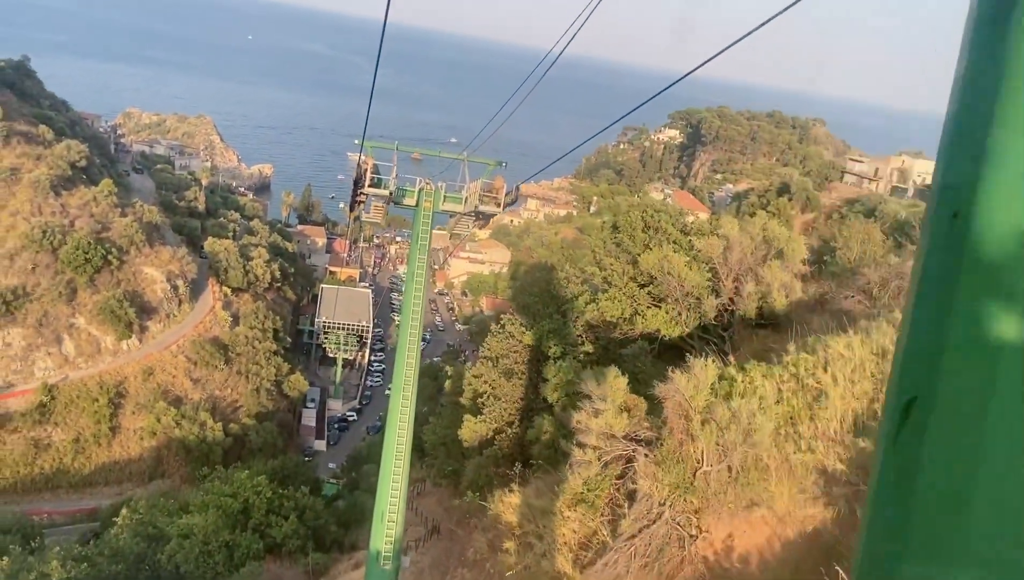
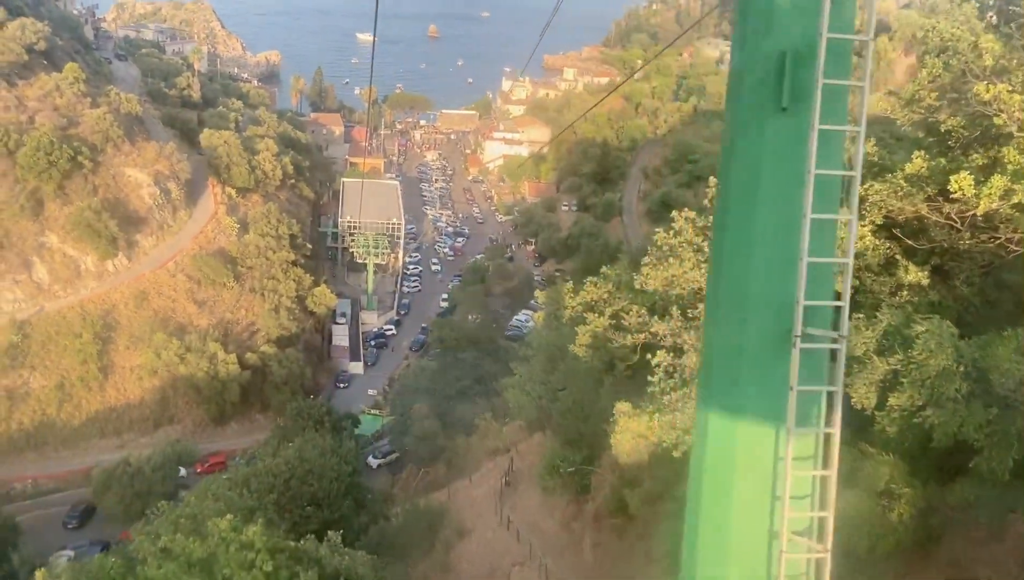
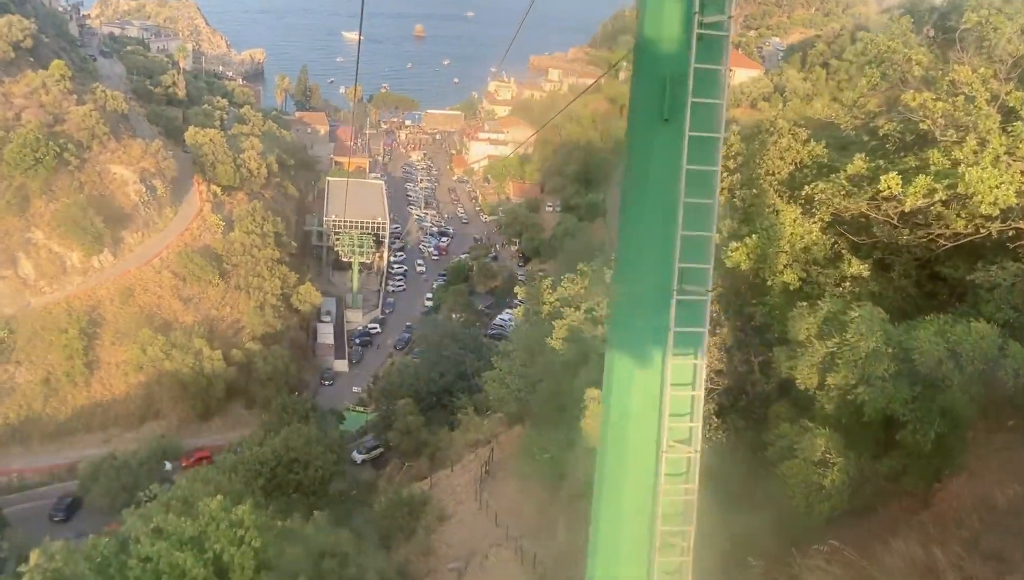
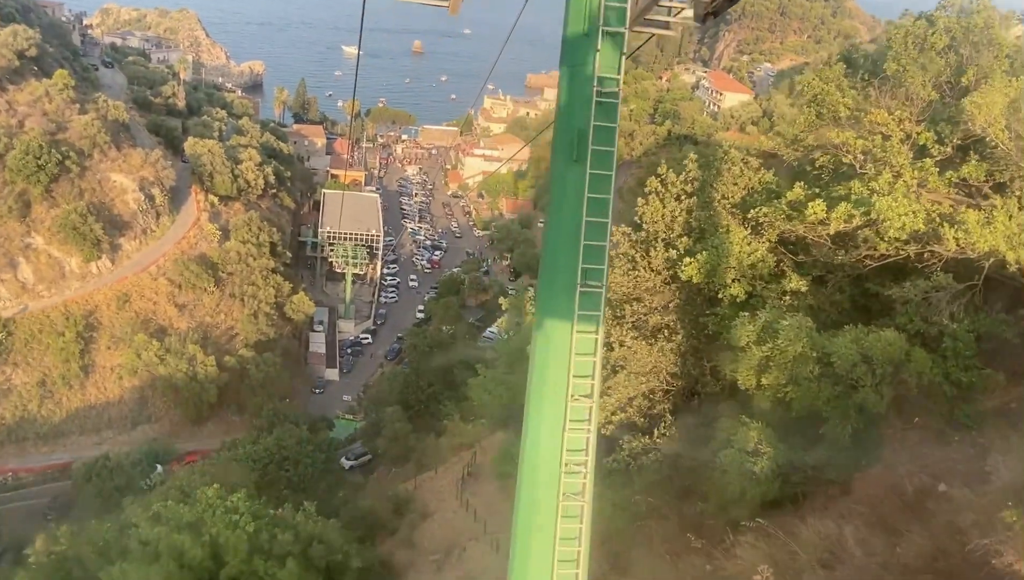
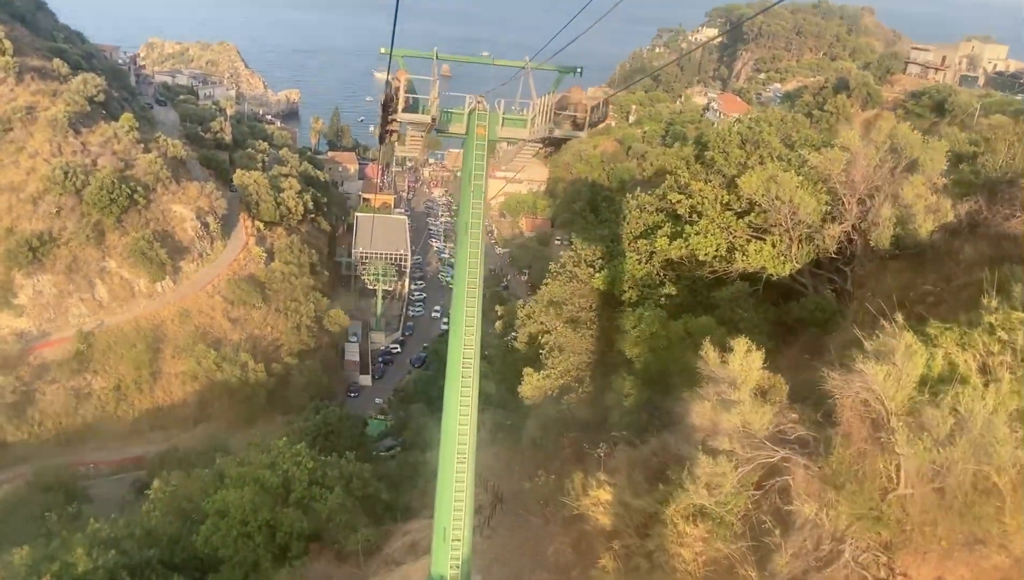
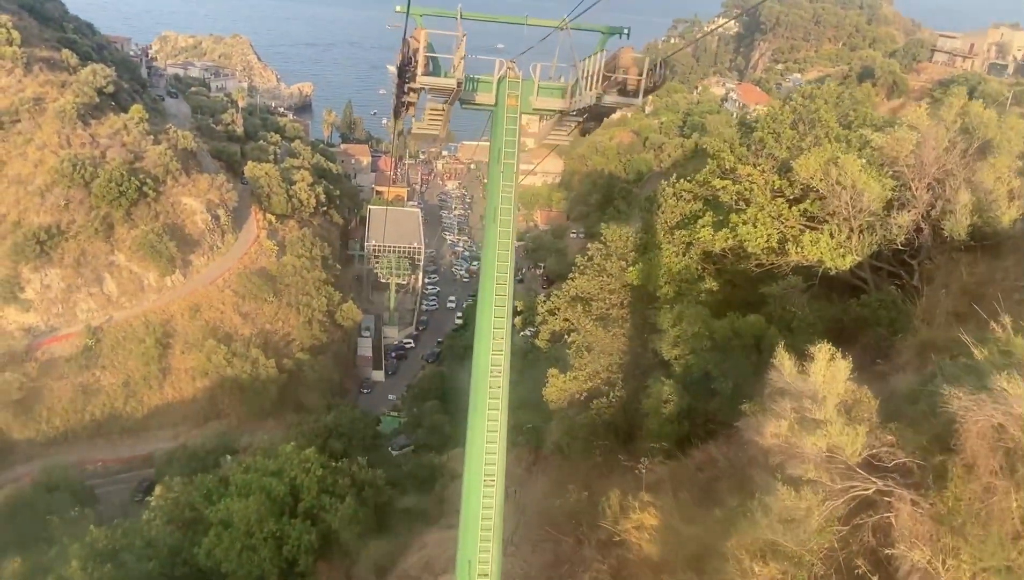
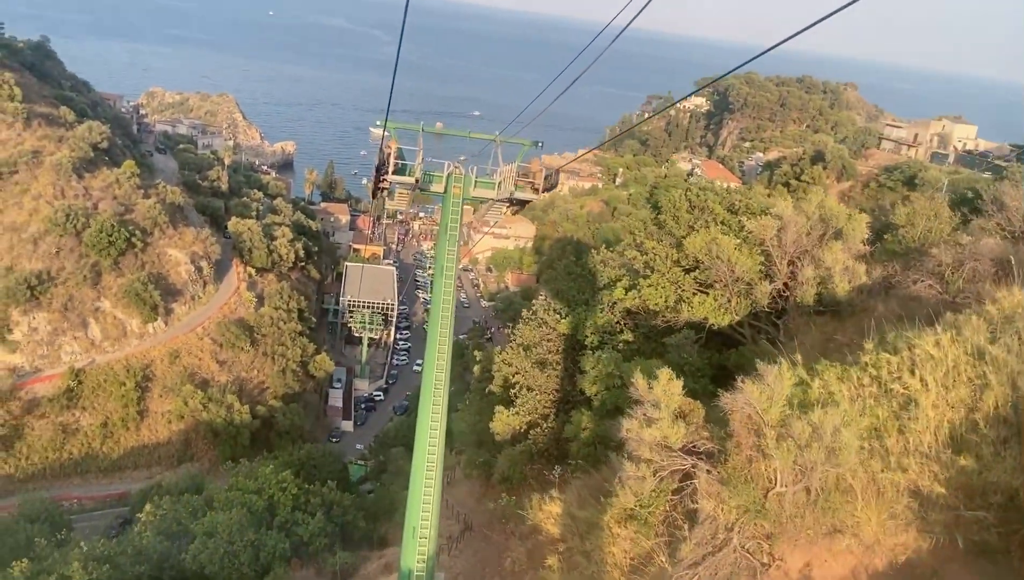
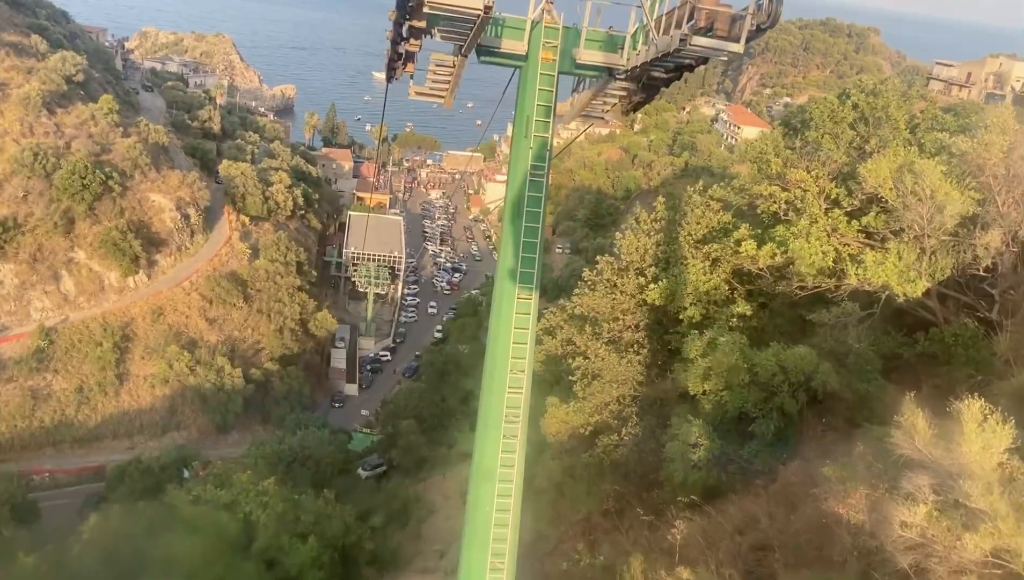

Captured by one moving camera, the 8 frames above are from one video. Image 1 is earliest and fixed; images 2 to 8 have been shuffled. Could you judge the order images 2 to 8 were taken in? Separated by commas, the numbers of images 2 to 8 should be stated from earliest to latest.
7, 5, 6, 8, 4, 3, 2
